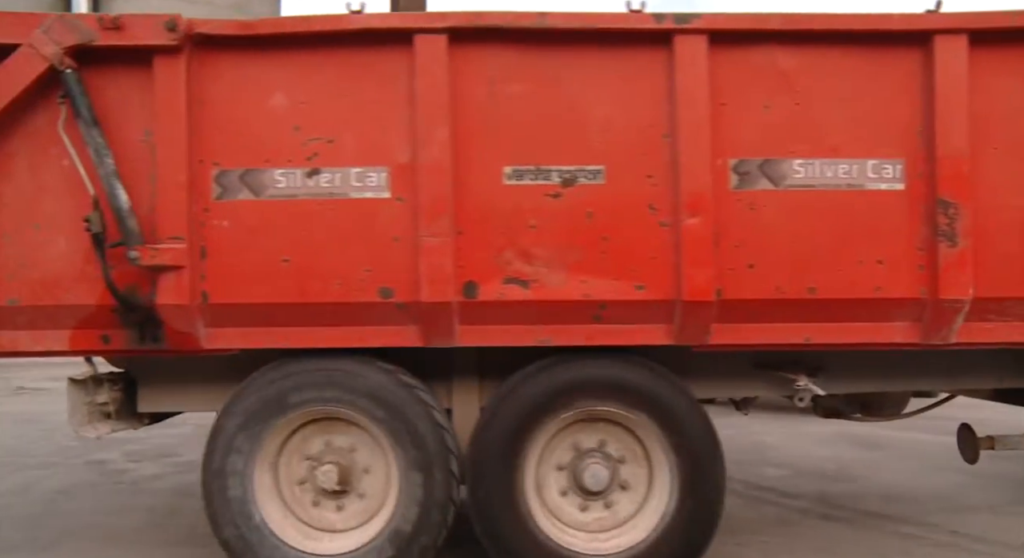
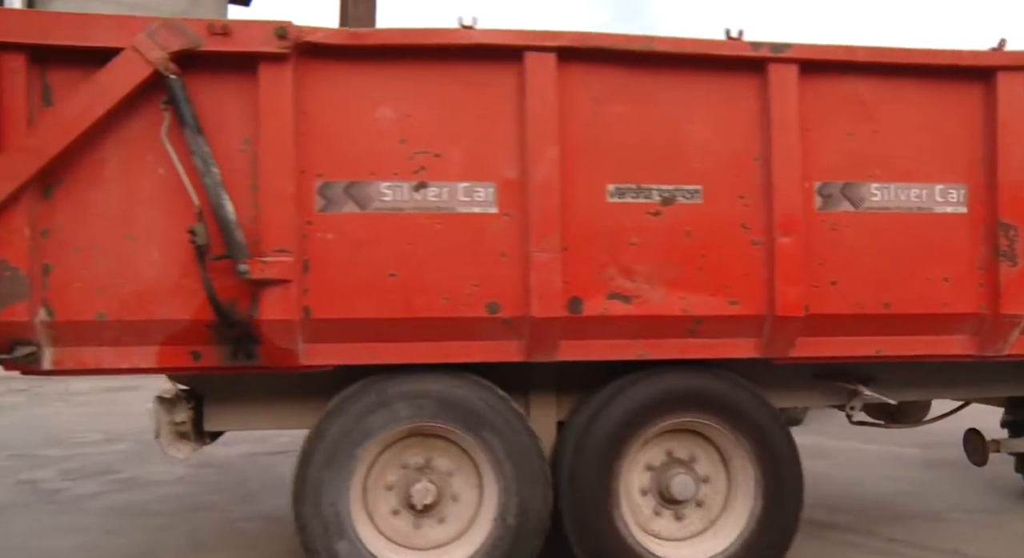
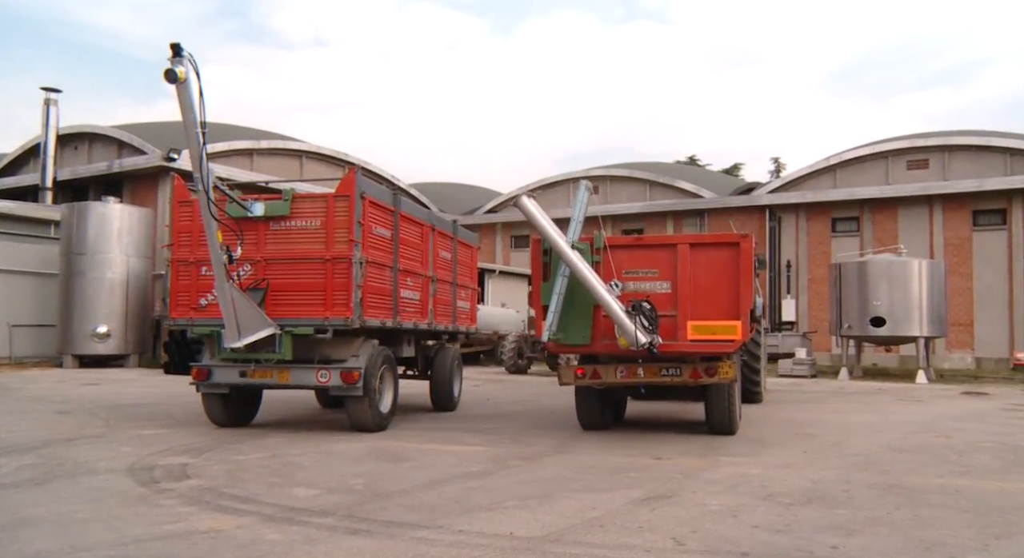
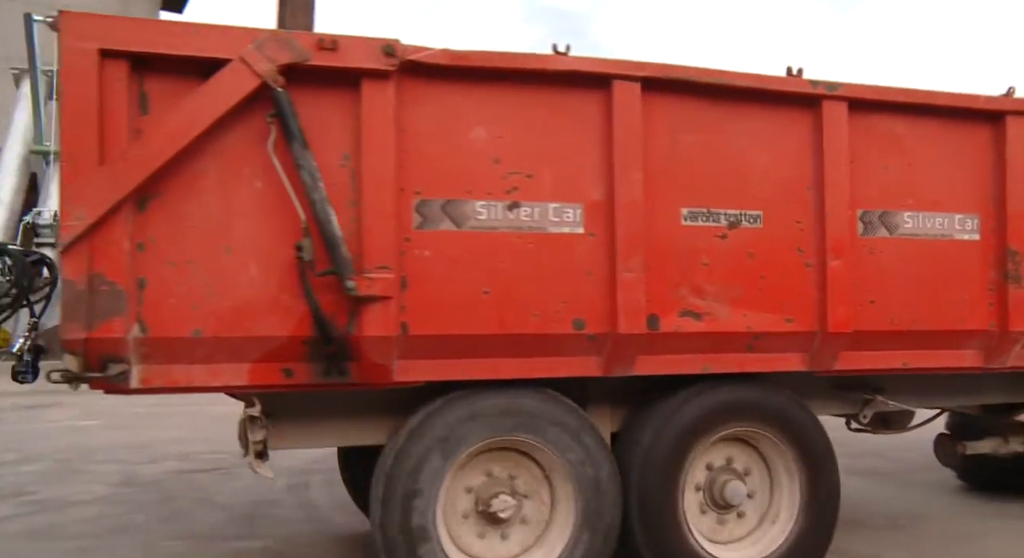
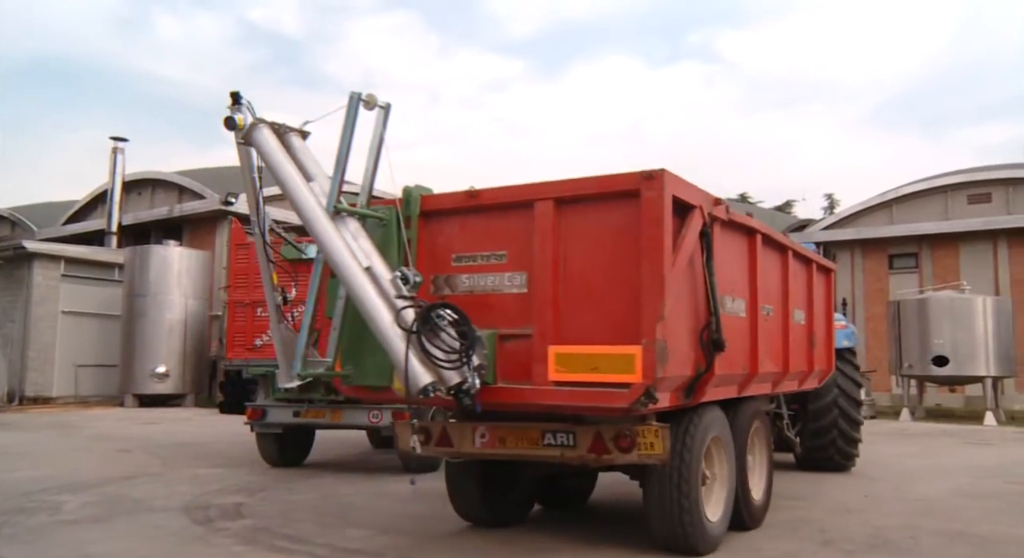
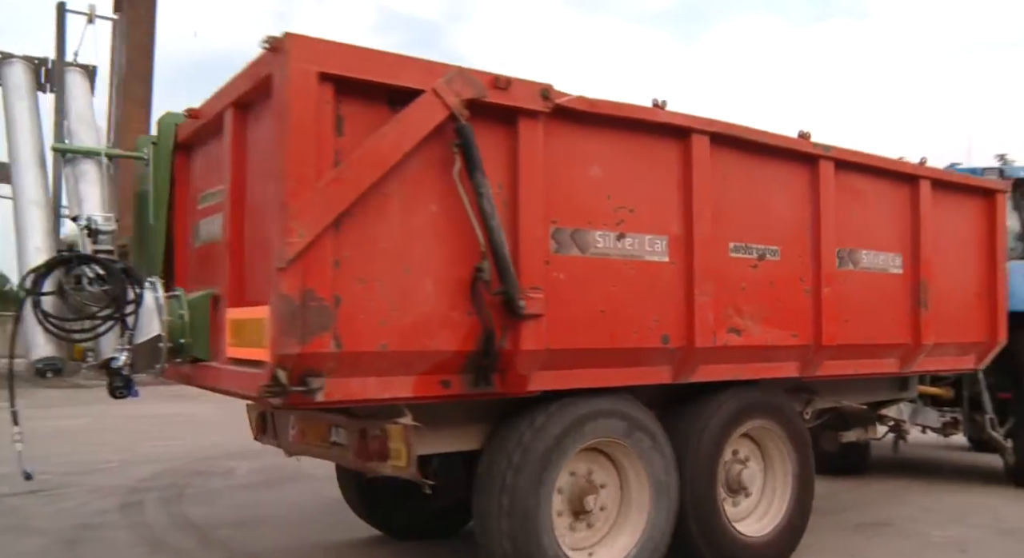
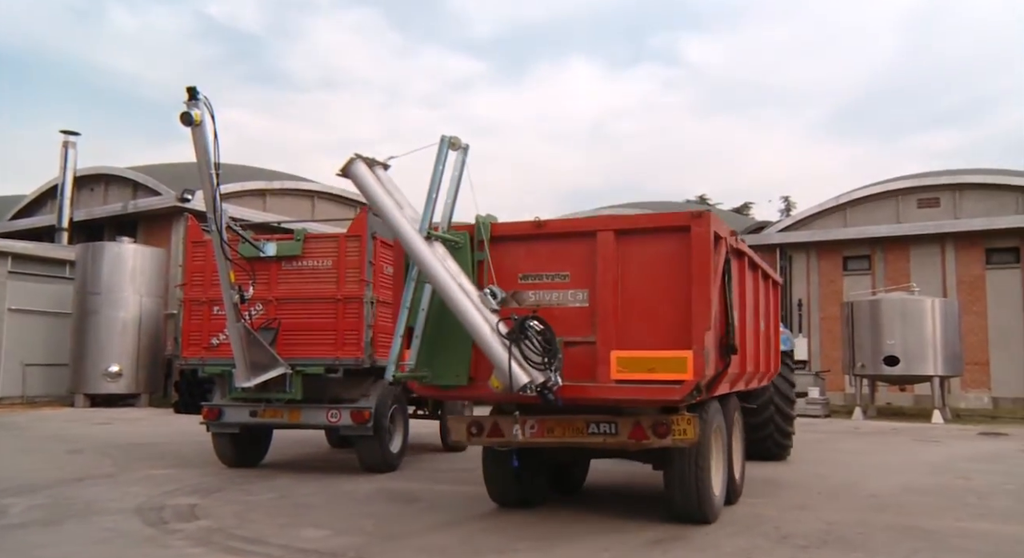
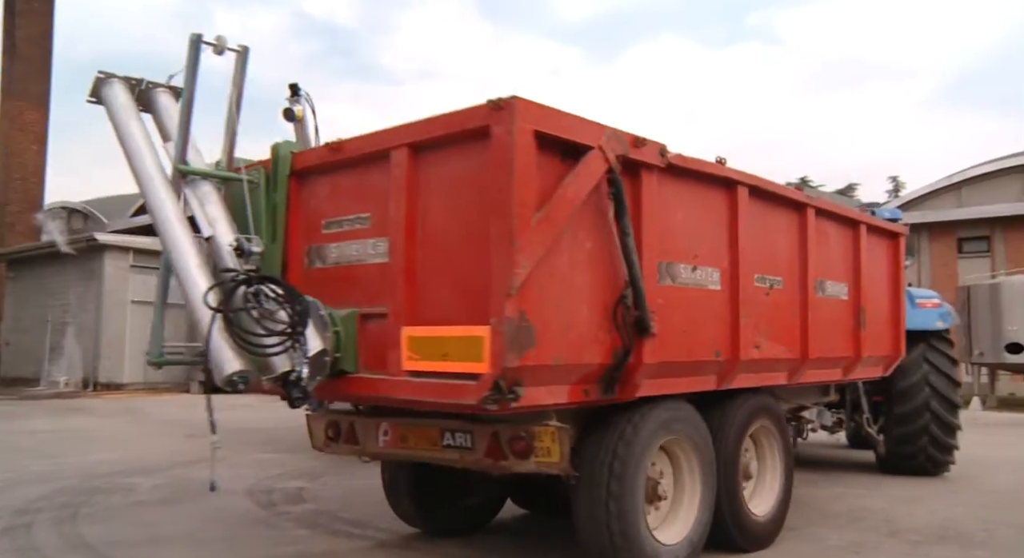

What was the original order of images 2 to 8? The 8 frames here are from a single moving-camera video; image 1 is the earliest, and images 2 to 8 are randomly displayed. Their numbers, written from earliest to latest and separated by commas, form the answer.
2, 4, 6, 8, 5, 7, 3
